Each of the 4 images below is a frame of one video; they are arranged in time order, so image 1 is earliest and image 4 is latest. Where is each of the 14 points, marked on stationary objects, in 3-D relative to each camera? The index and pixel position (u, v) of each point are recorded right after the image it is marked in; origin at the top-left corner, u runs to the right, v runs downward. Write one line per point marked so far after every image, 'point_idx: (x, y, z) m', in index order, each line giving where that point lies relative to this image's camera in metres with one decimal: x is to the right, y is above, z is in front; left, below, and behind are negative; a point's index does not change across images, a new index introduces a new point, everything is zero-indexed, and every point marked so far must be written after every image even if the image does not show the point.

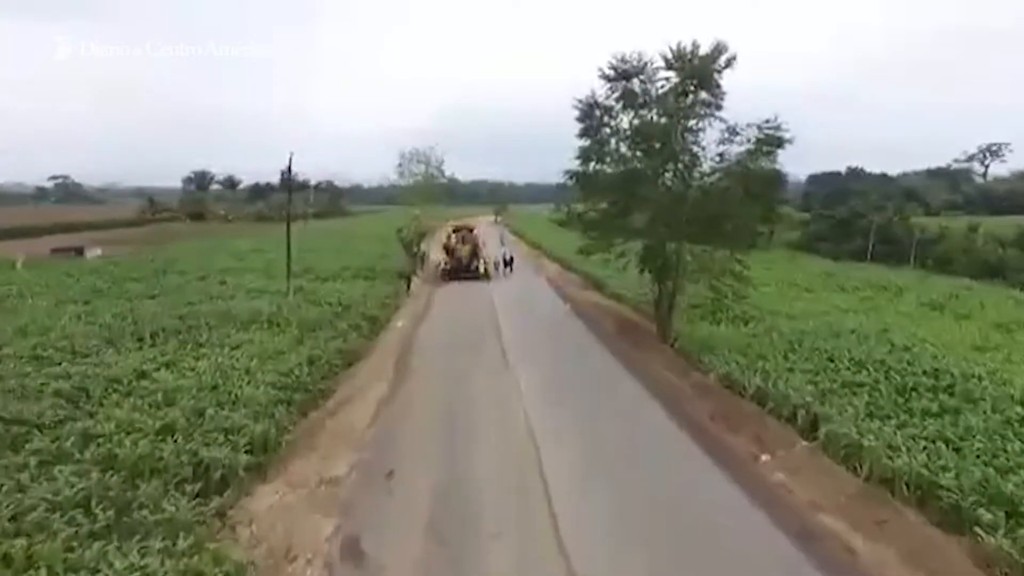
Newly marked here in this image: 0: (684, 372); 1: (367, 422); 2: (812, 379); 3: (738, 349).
0: (+3.1, -1.4, +17.1) m
1: (-2.2, -2.0, +13.9) m
2: (+4.6, -1.5, +14.5) m
3: (+4.4, -1.2, +18.4) m
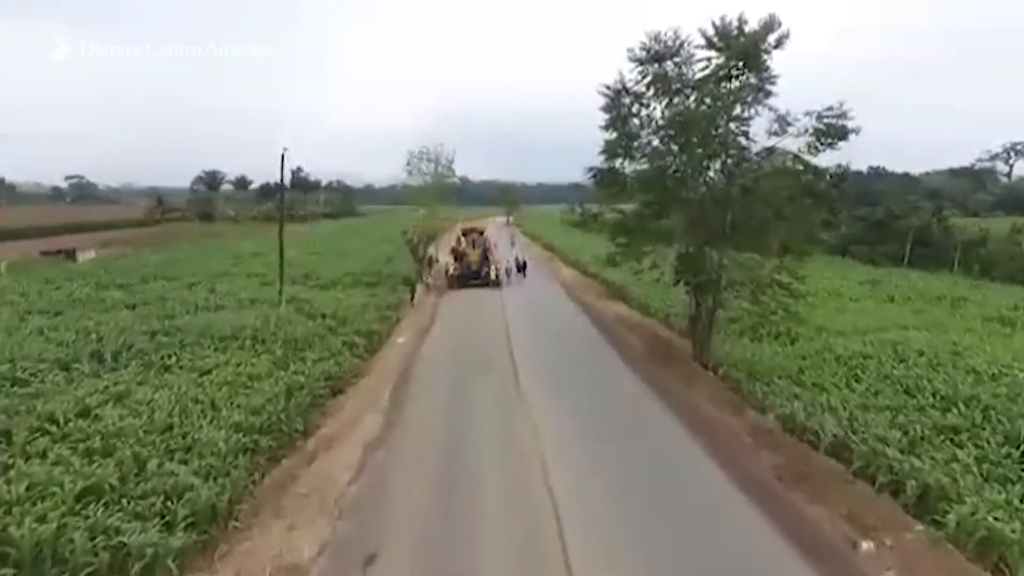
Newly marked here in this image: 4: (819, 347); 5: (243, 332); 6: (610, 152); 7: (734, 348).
0: (+3.3, -1.7, +14.5) m
1: (-2.0, -2.2, +11.4) m
2: (+4.8, -1.7, +11.8) m
3: (+4.7, -1.5, +15.8) m
4: (+6.1, -1.2, +18.7) m
5: (-5.6, -0.9, +19.5) m
6: (+1.9, +2.6, +18.4) m
7: (+4.5, -1.2, +19.0) m
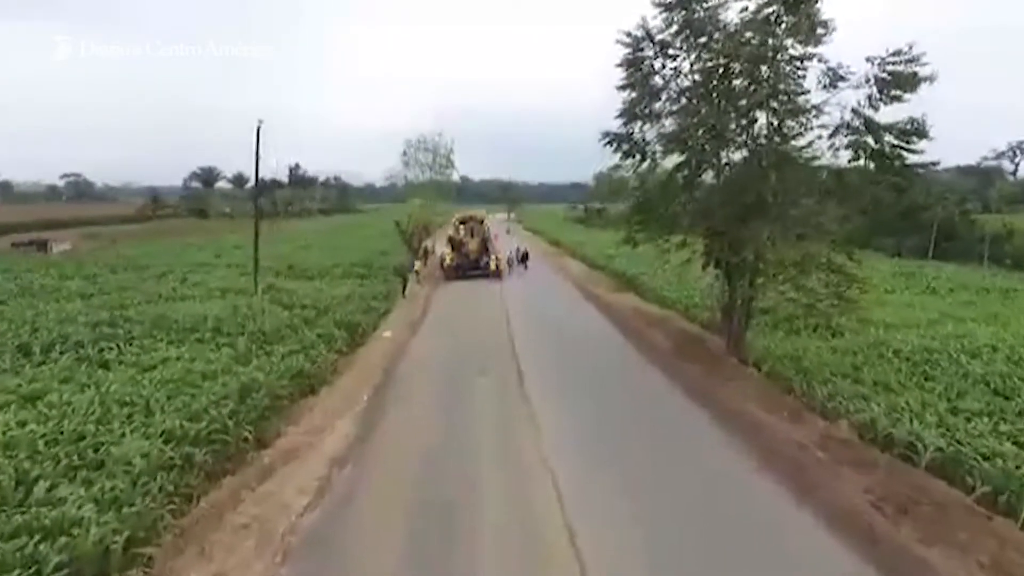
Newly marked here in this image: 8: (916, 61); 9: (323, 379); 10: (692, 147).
0: (+3.4, -1.4, +11.9) m
1: (-1.9, -2.0, +8.9) m
2: (+4.9, -1.5, +9.3) m
3: (+4.7, -1.2, +13.3) m
4: (+6.2, -0.9, +16.2) m
5: (-5.5, -0.6, +17.0) m
6: (+2.0, +2.9, +15.9) m
7: (+4.5, -0.9, +16.4) m
8: (+5.3, +3.0, +12.6) m
9: (-2.8, -1.4, +14.1) m
10: (+2.8, +2.1, +14.6) m
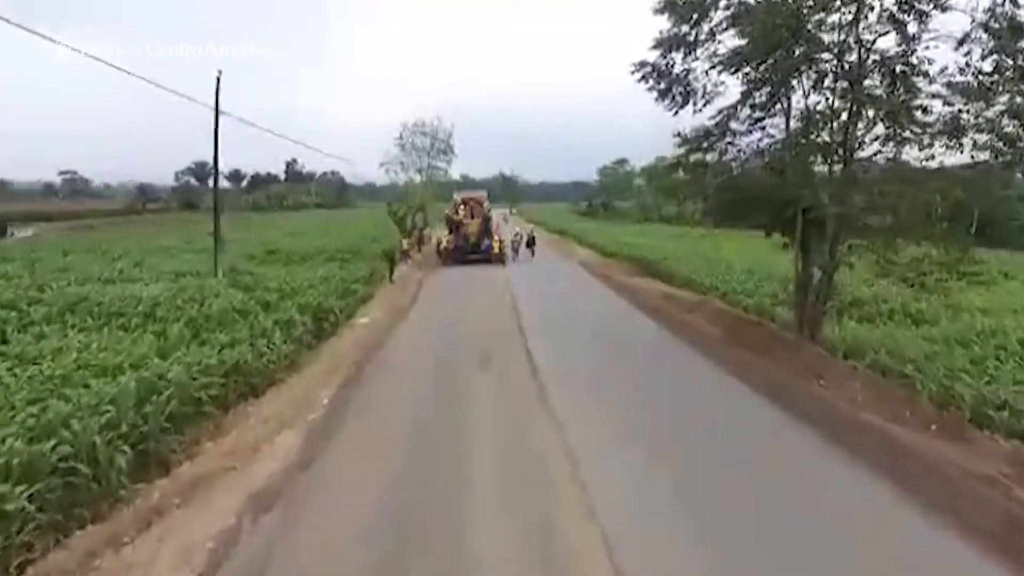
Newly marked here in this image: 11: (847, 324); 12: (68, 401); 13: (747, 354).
0: (+3.5, -1.1, +8.5) m
1: (-1.8, -1.6, +5.4) m
2: (+5.0, -1.1, +5.8) m
3: (+4.9, -0.8, +9.8) m
4: (+6.3, -0.6, +12.7) m
5: (-5.4, -0.3, +13.5) m
6: (+2.1, +3.3, +12.5) m
7: (+4.7, -0.6, +13.0) m
8: (+5.4, +3.4, +9.1) m
9: (-2.7, -1.0, +10.7) m
10: (+2.9, +2.5, +11.2) m
11: (+4.8, -0.5, +13.6) m
12: (-3.6, -0.9, +7.7) m
13: (+3.0, -0.9, +12.0) m
